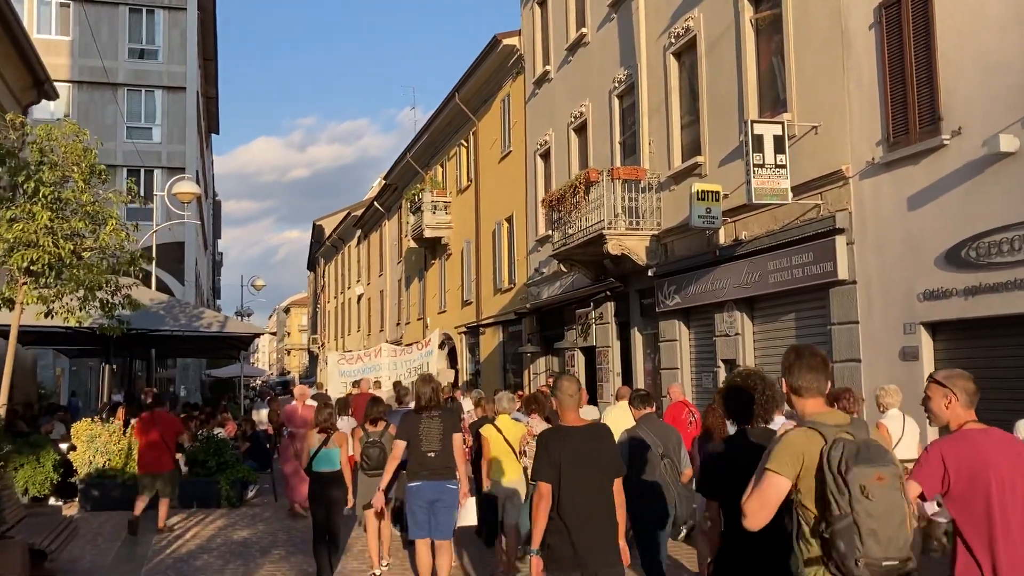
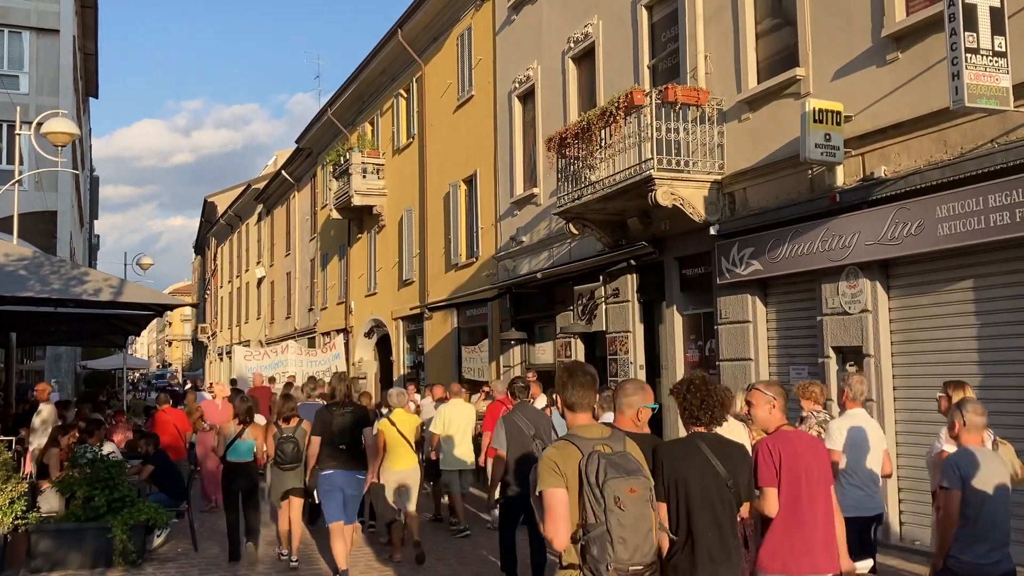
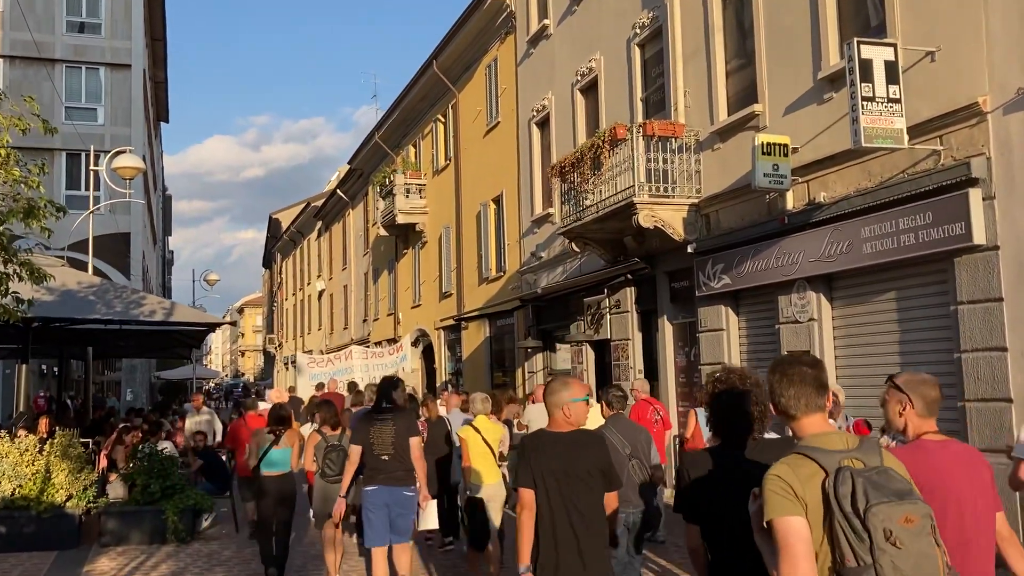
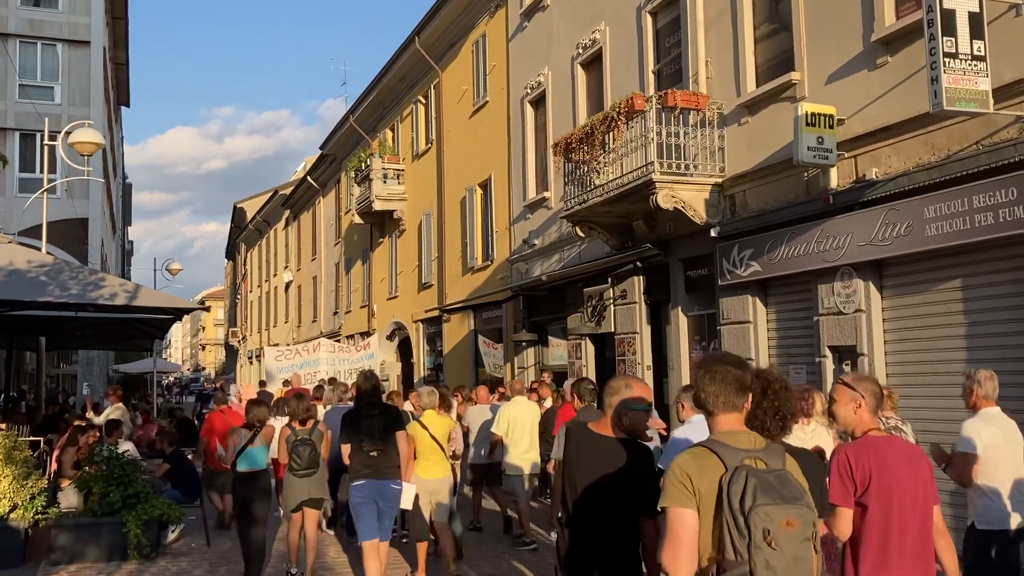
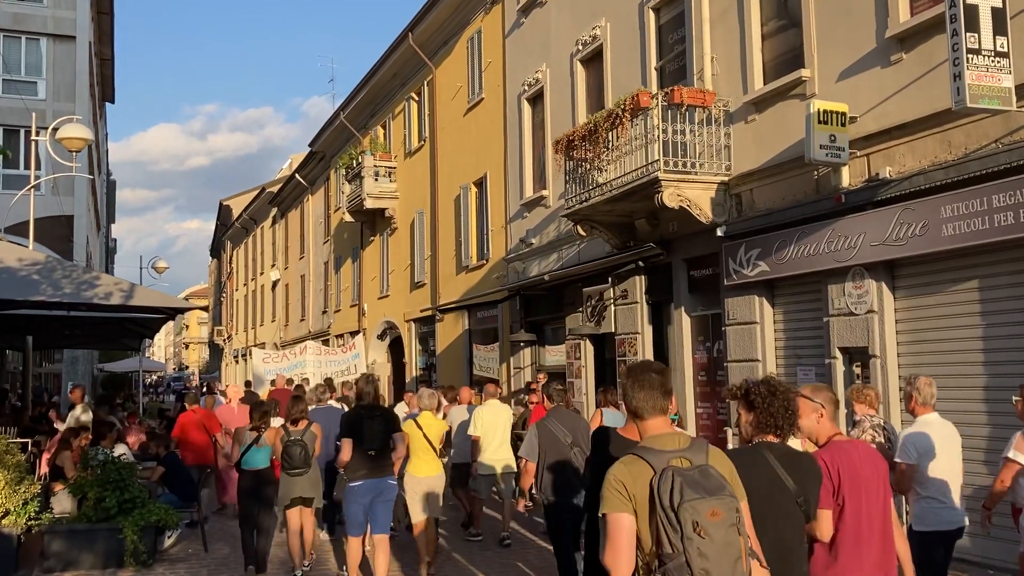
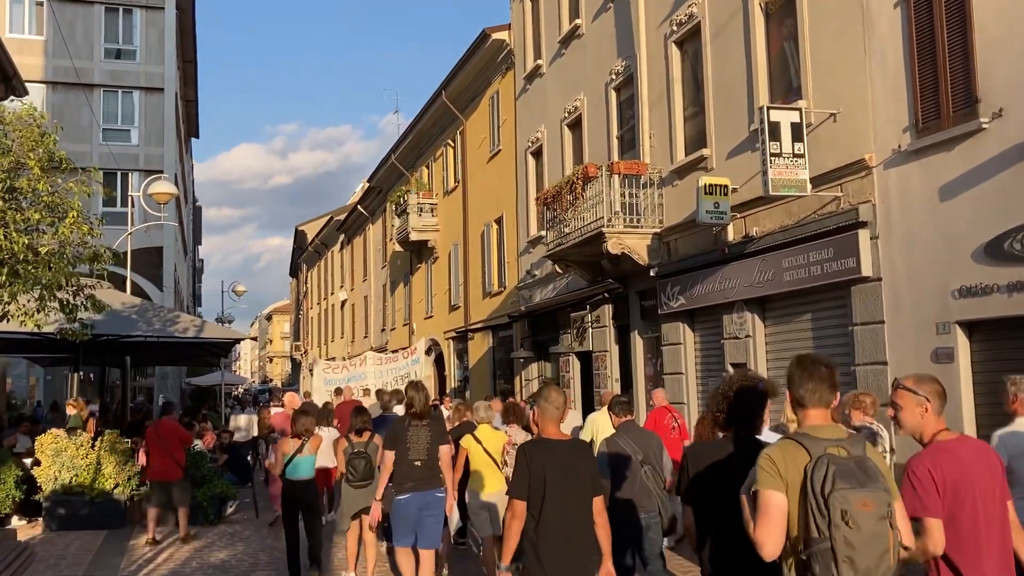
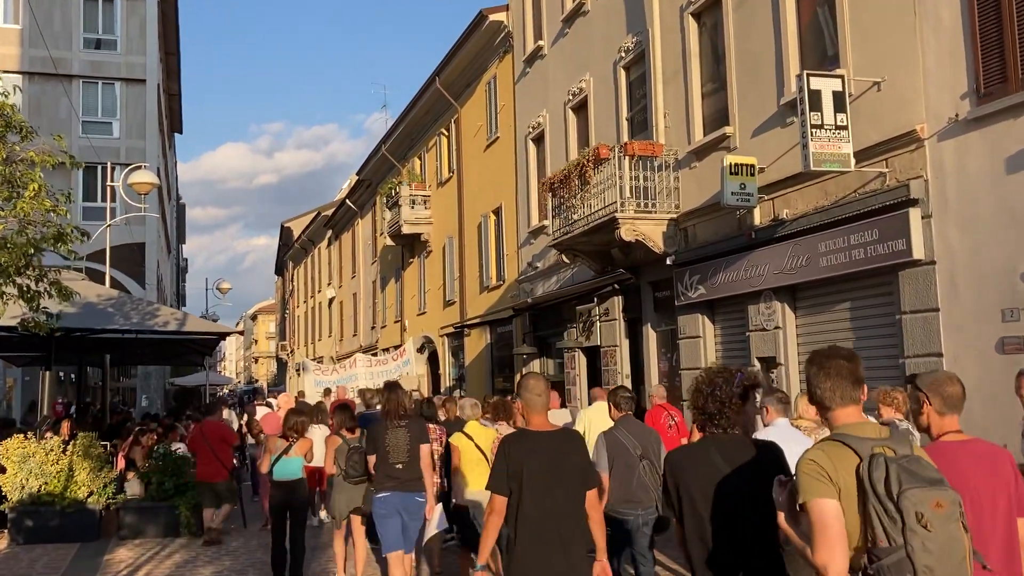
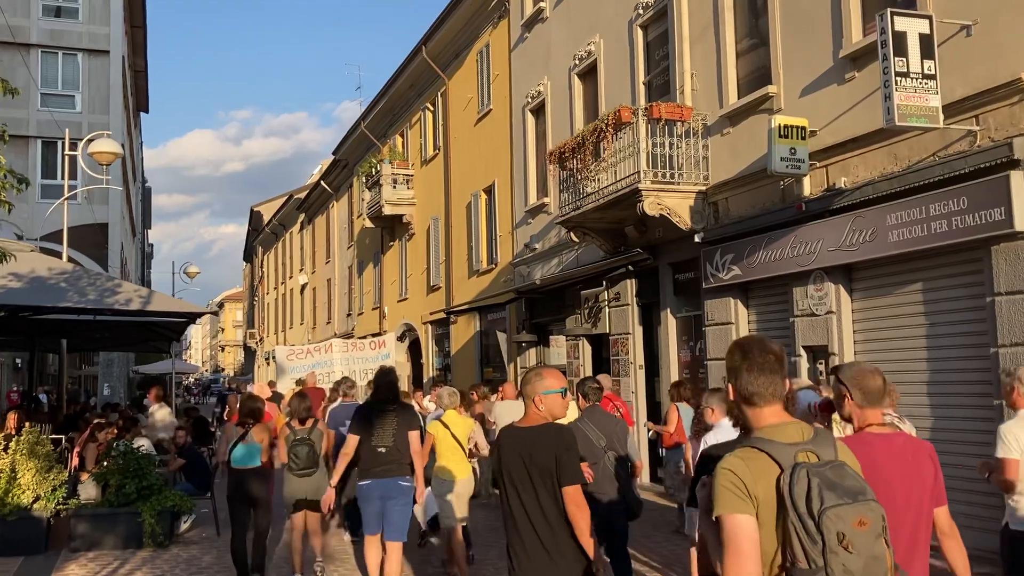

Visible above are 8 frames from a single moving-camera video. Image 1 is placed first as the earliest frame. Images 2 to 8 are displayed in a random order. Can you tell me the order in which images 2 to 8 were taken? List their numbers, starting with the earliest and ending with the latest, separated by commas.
6, 7, 3, 8, 4, 5, 2
